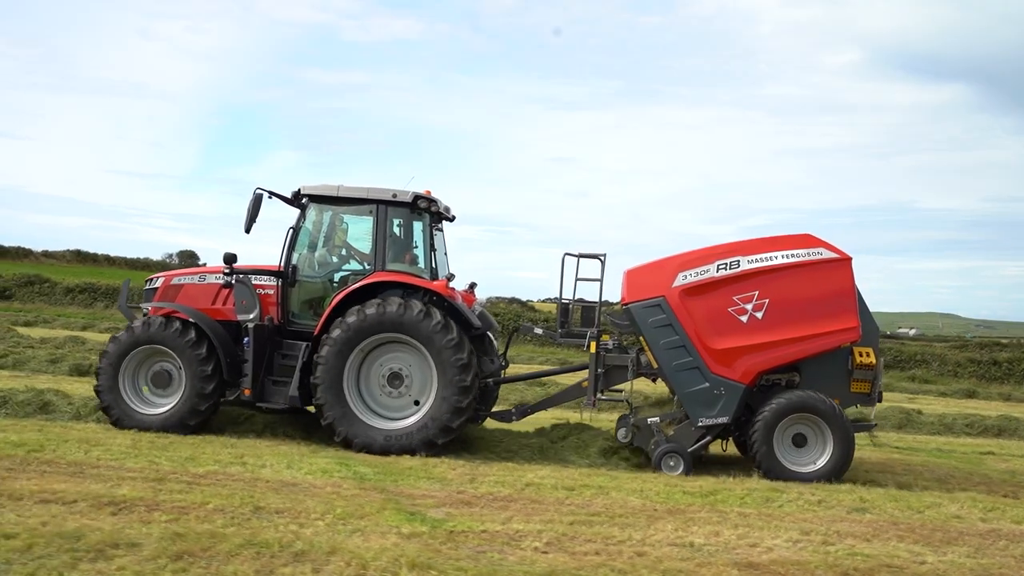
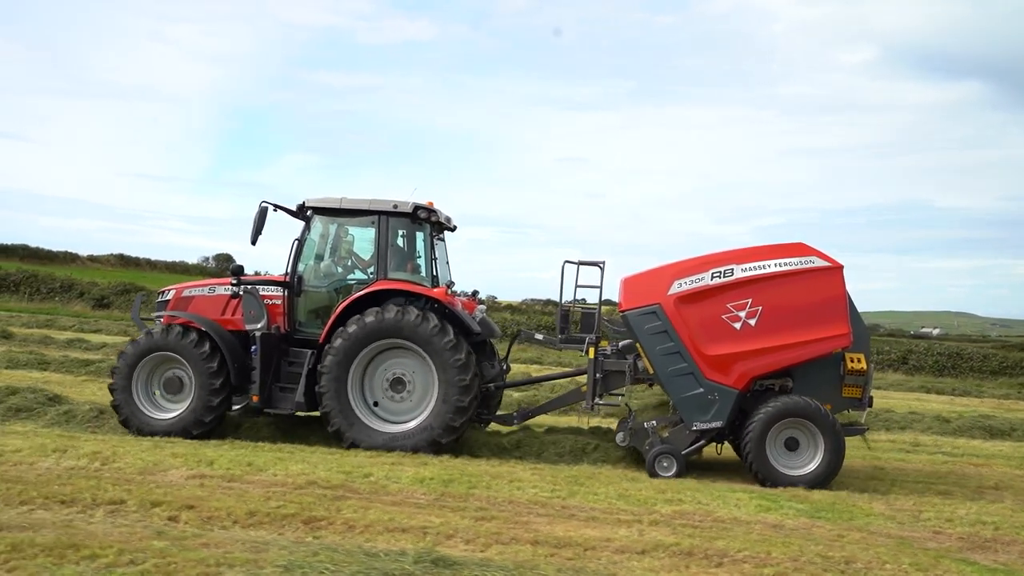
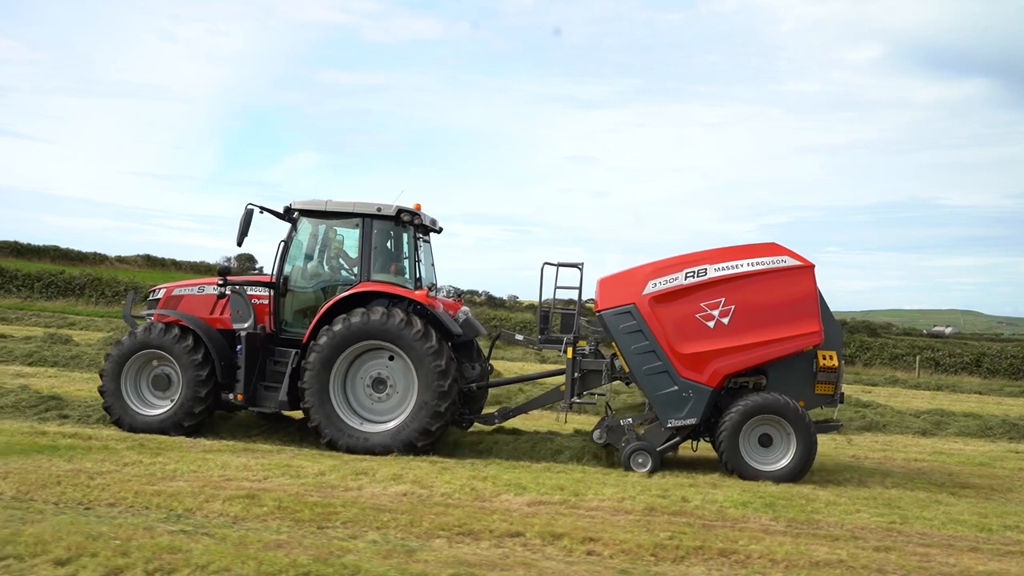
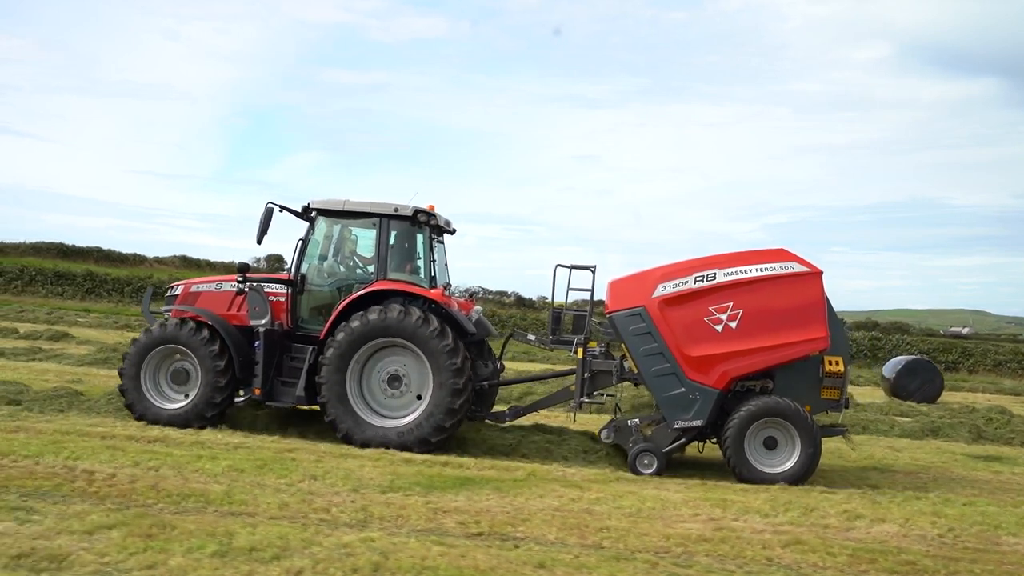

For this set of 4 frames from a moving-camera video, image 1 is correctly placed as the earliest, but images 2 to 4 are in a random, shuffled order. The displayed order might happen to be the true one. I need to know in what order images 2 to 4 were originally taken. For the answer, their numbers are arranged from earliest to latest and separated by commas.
2, 3, 4
